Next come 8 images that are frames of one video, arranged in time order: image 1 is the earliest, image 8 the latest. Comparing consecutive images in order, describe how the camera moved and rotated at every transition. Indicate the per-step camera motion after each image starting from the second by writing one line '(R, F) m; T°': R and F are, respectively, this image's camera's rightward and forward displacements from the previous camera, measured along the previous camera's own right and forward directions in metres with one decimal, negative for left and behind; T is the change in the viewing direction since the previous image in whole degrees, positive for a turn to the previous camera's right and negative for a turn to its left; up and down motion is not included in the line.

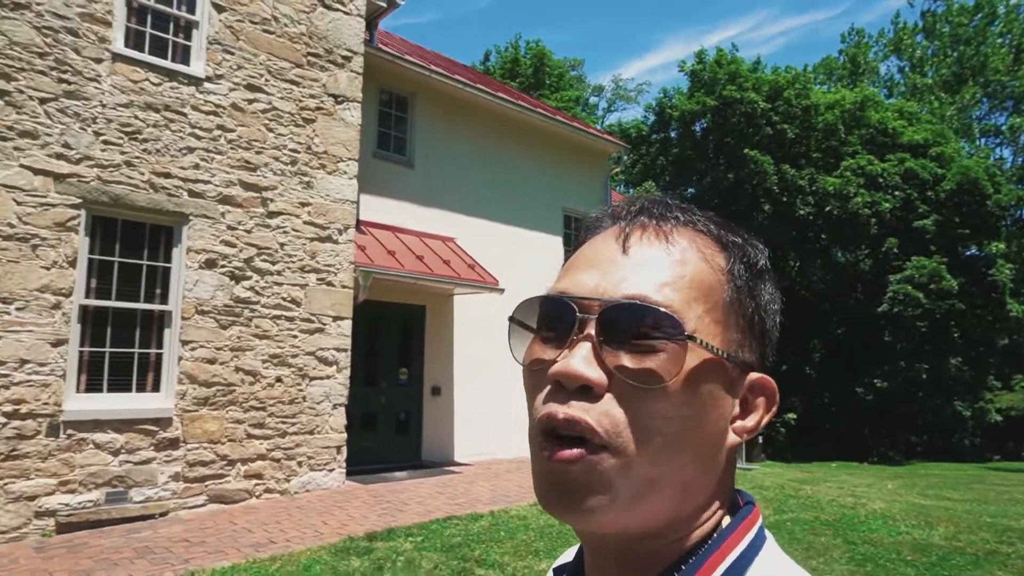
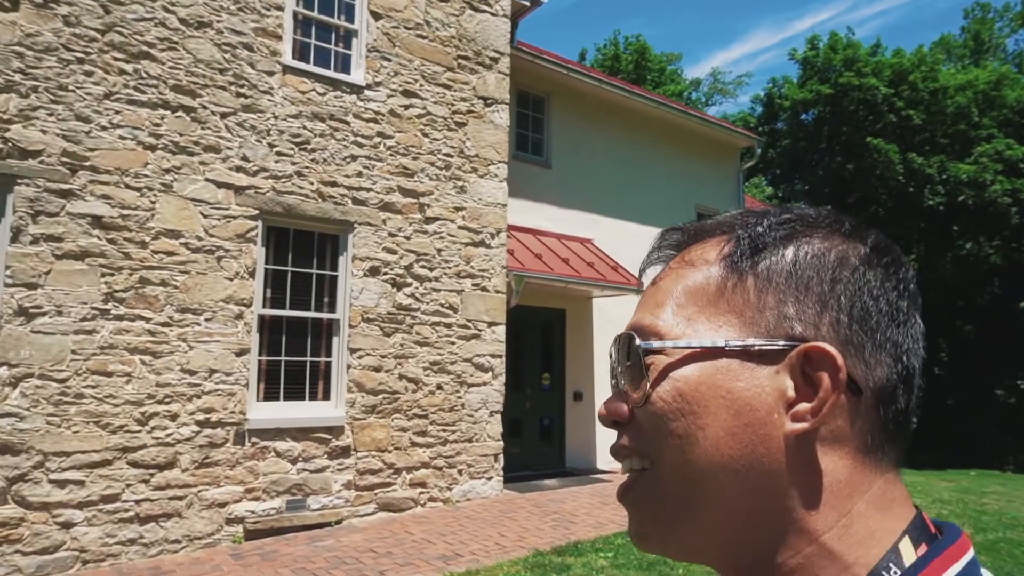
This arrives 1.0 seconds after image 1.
(-0.9, +0.2) m; -6°
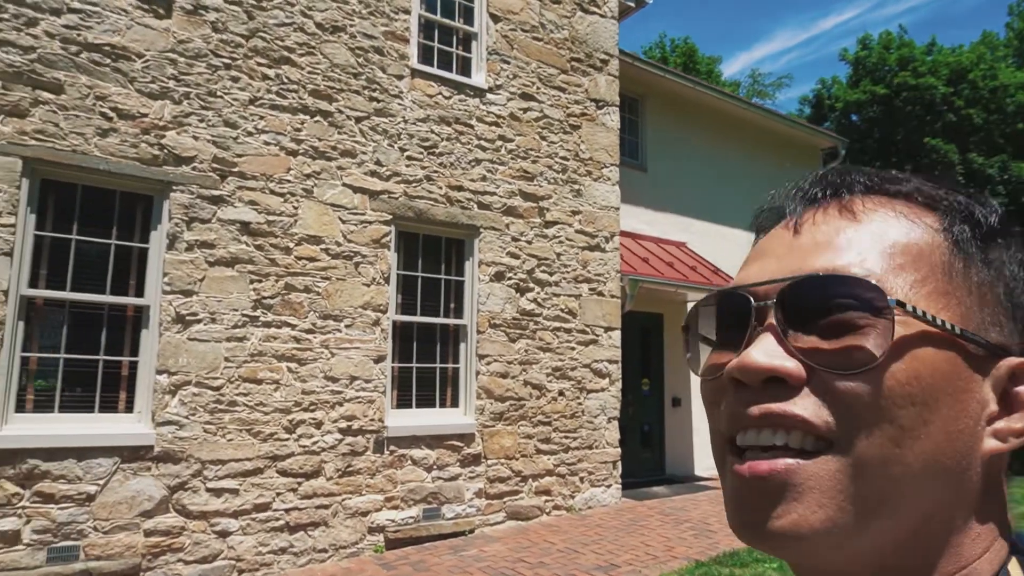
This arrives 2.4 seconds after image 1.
(-1.2, +0.1) m; -1°
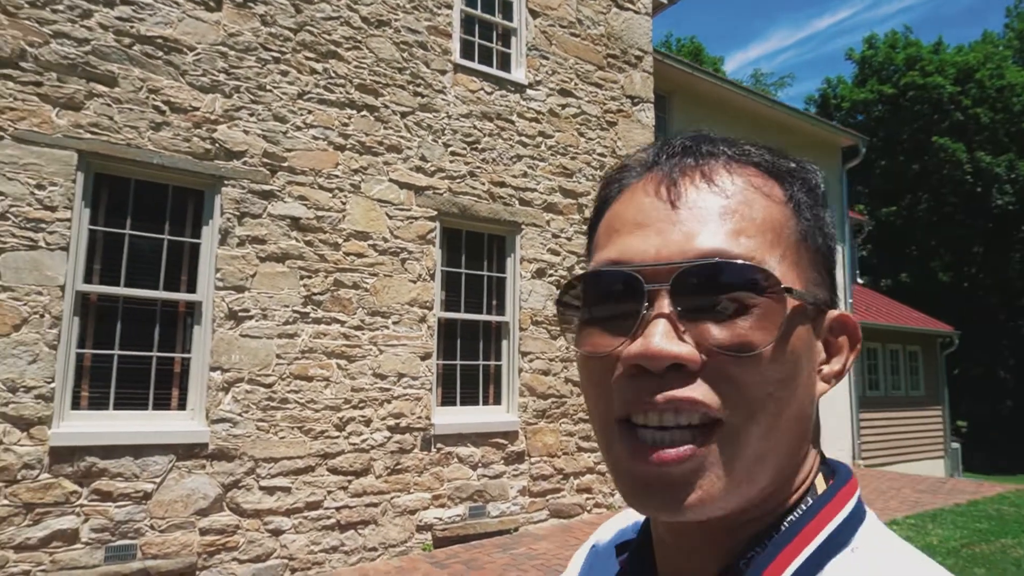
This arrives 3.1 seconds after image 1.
(-0.5, 0.0) m; +1°
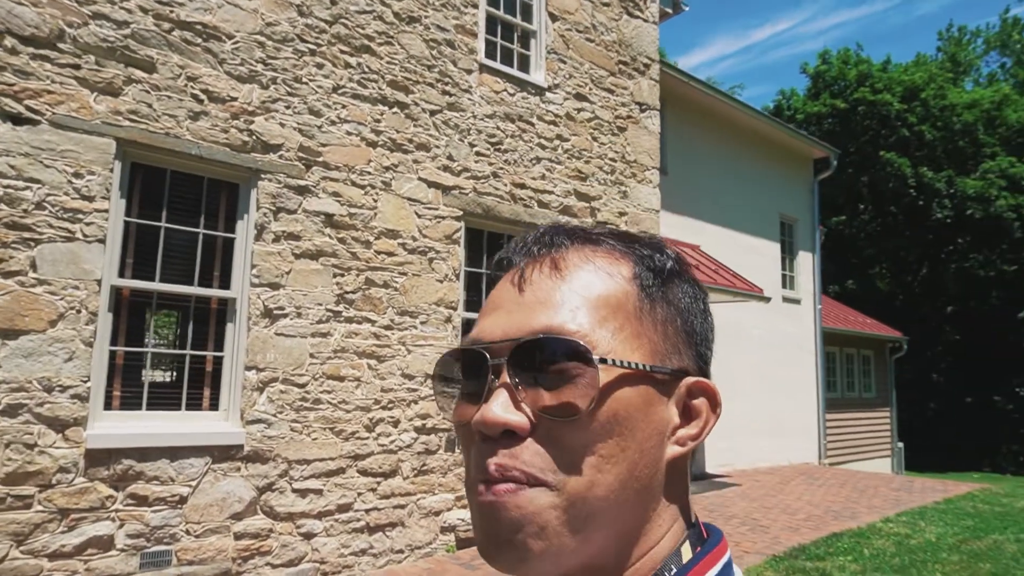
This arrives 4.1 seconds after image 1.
(-0.8, 0.0) m; +5°
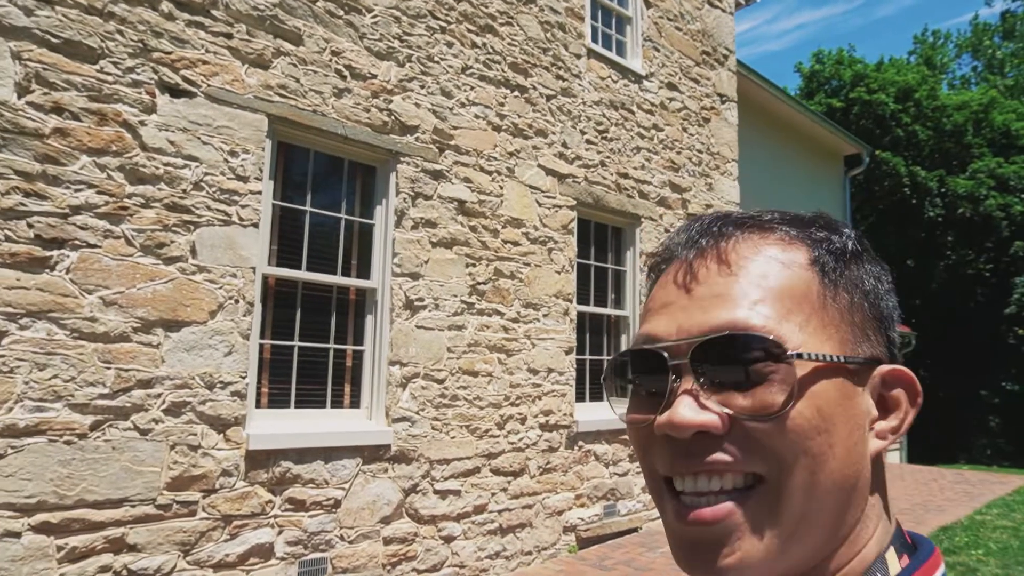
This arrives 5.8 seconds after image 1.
(-1.4, +0.3) m; +3°
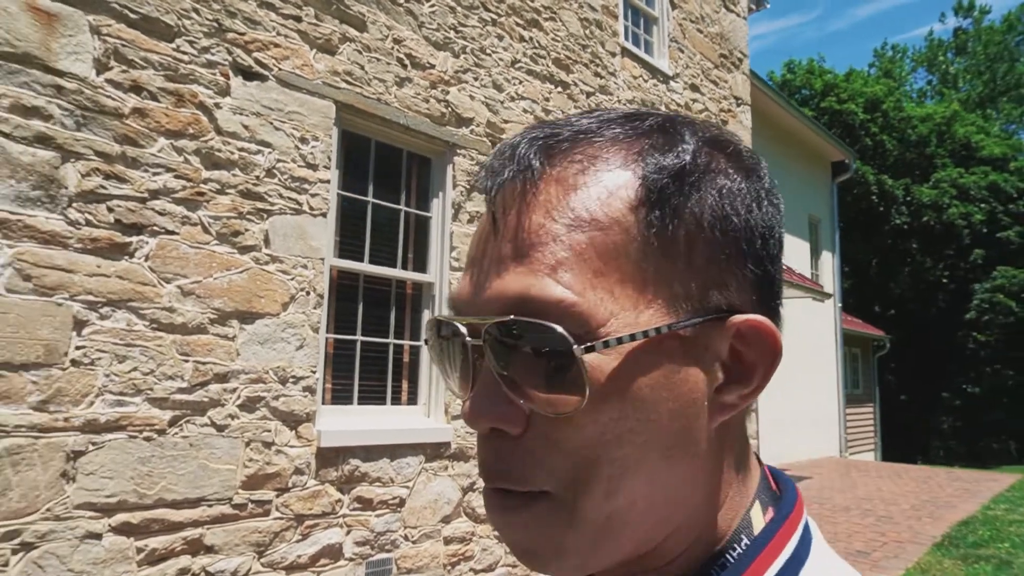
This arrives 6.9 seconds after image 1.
(-0.7, +0.1) m; +3°
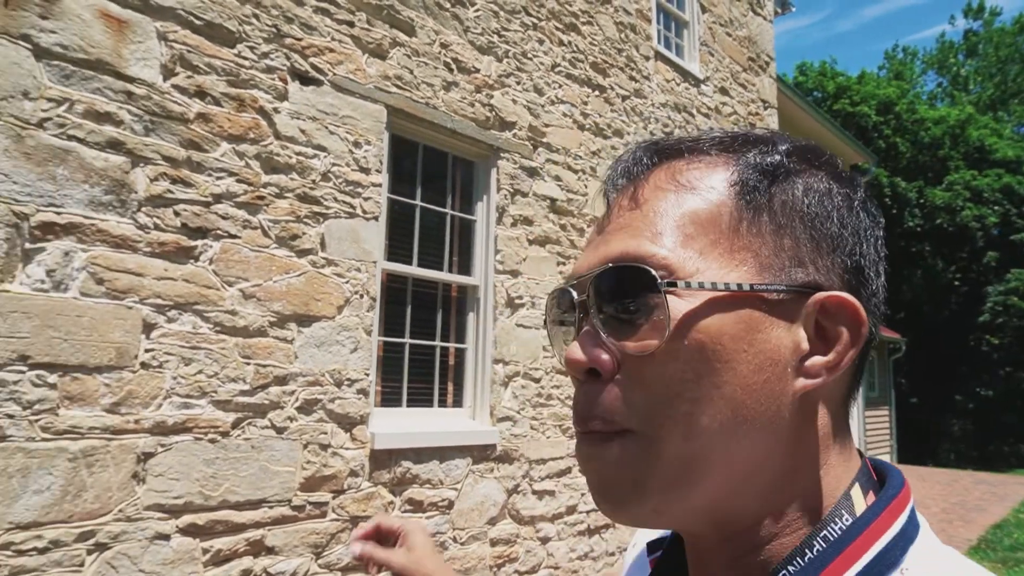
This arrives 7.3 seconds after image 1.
(-0.3, 0.0) m; 0°
